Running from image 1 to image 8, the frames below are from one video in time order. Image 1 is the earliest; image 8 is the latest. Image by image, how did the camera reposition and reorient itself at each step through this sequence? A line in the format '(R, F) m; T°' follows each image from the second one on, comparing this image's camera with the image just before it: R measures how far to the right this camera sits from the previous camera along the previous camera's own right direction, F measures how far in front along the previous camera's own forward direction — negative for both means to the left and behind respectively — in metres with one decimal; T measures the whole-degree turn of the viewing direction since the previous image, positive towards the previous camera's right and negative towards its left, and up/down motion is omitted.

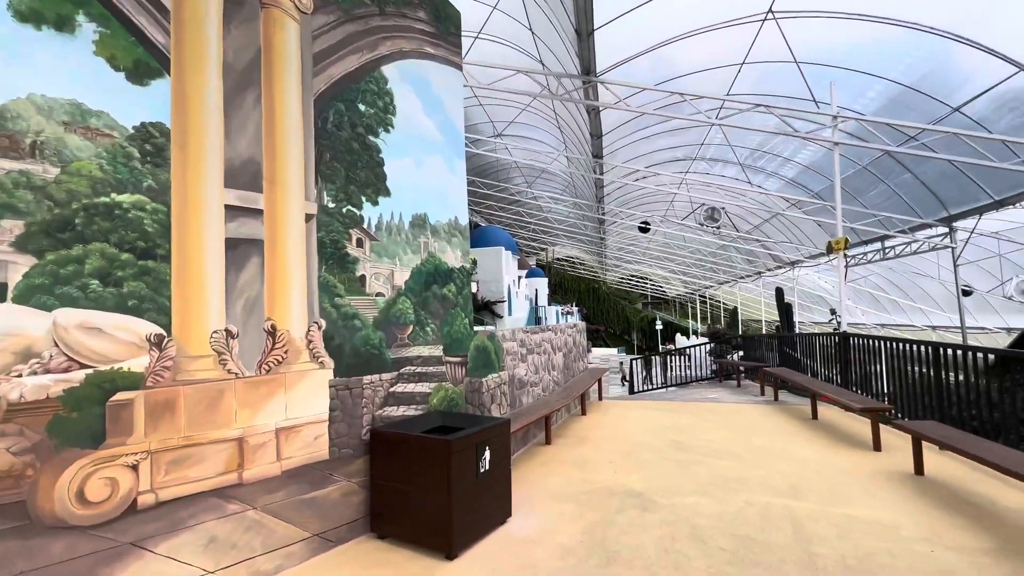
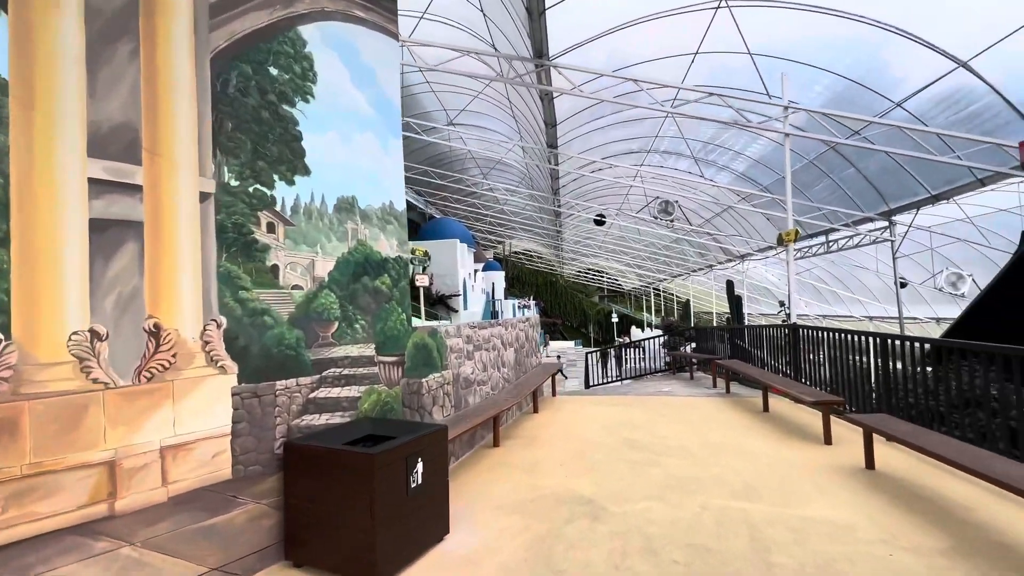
(+0.2, +0.4) m; +5°
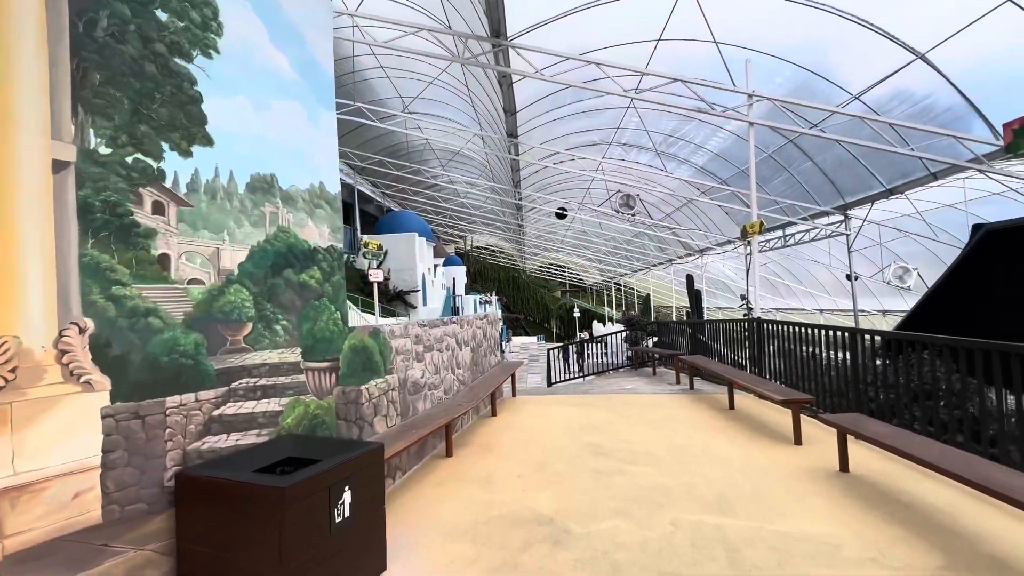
(+0.1, +0.5) m; +4°
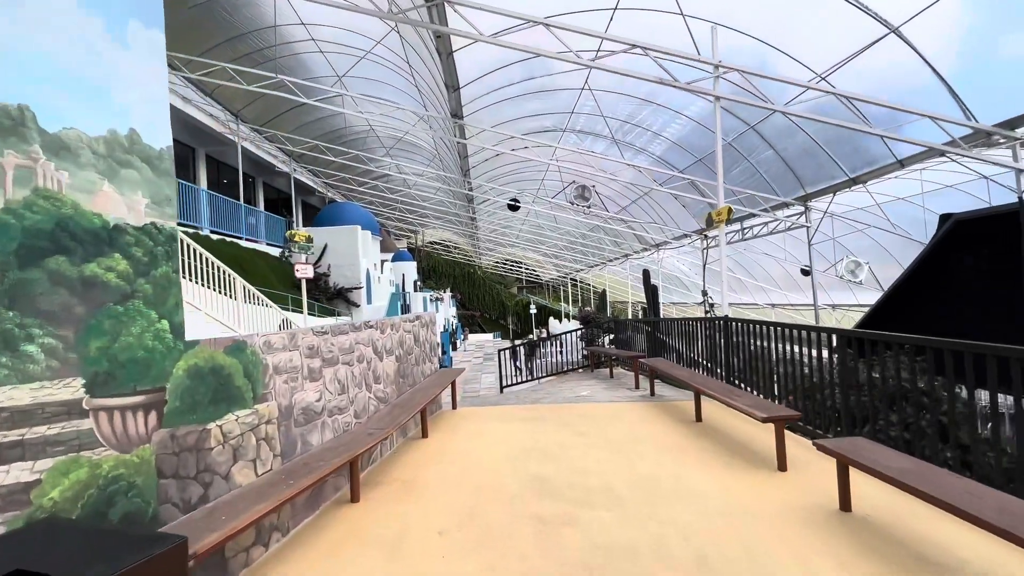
(+0.3, +1.1) m; +5°
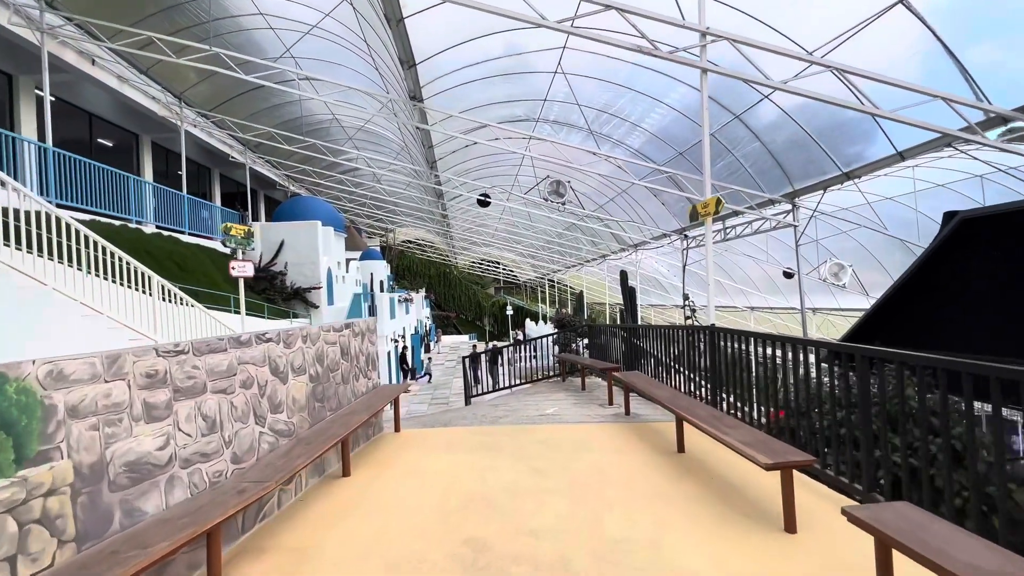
(+0.3, +1.1) m; +2°
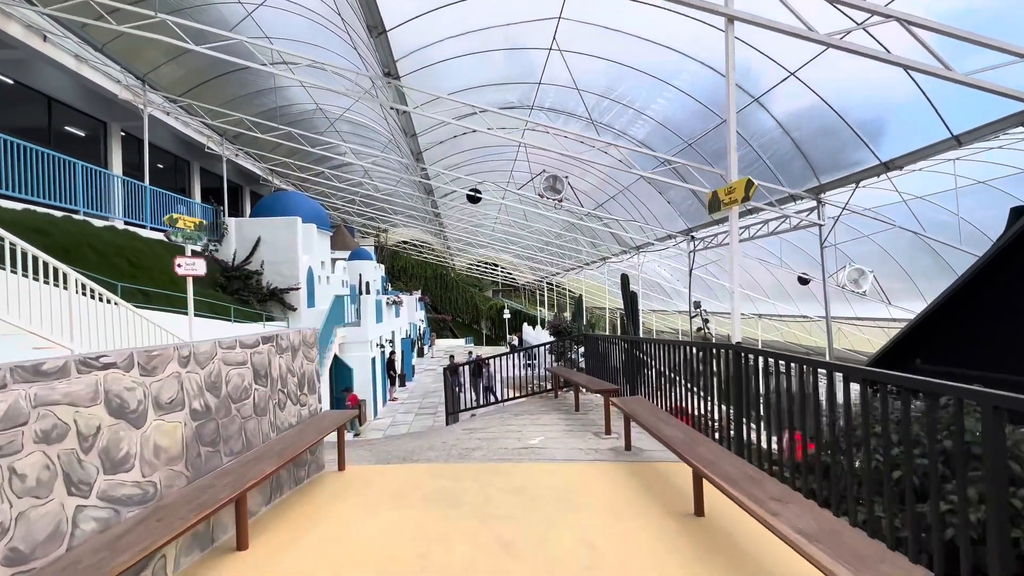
(+0.3, +1.3) m; 0°
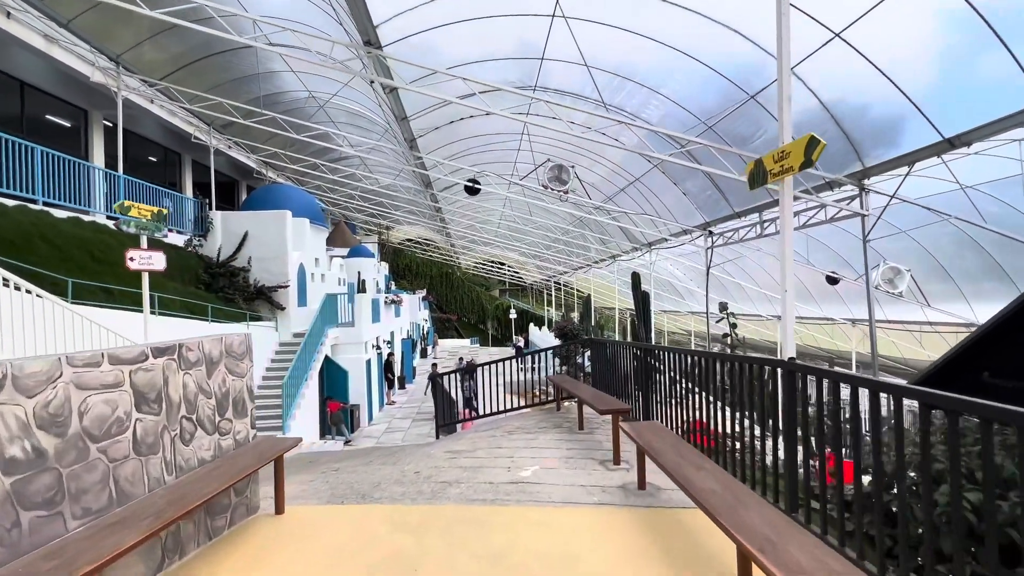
(+0.2, +1.1) m; -1°
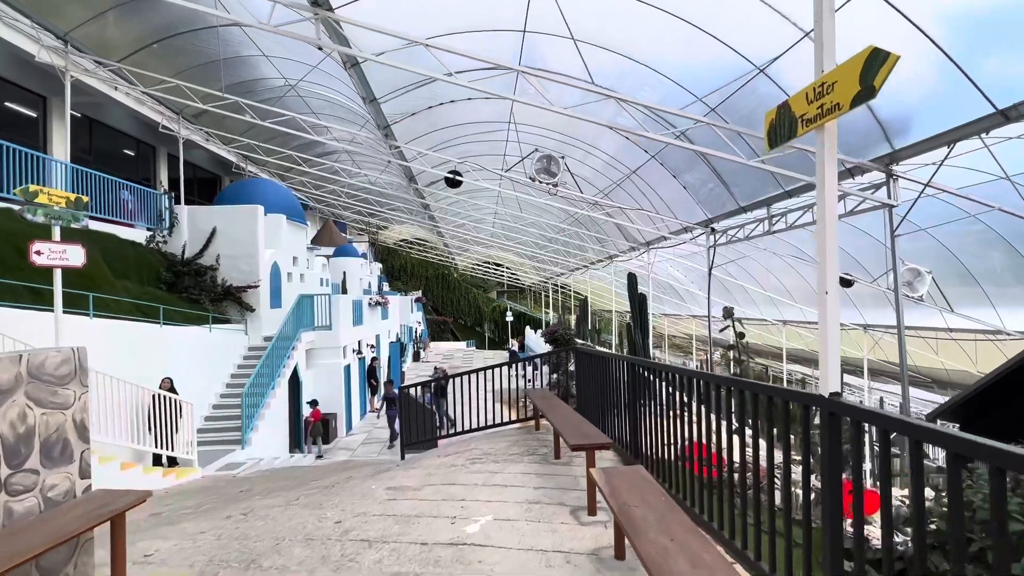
(+0.5, +1.2) m; 0°
